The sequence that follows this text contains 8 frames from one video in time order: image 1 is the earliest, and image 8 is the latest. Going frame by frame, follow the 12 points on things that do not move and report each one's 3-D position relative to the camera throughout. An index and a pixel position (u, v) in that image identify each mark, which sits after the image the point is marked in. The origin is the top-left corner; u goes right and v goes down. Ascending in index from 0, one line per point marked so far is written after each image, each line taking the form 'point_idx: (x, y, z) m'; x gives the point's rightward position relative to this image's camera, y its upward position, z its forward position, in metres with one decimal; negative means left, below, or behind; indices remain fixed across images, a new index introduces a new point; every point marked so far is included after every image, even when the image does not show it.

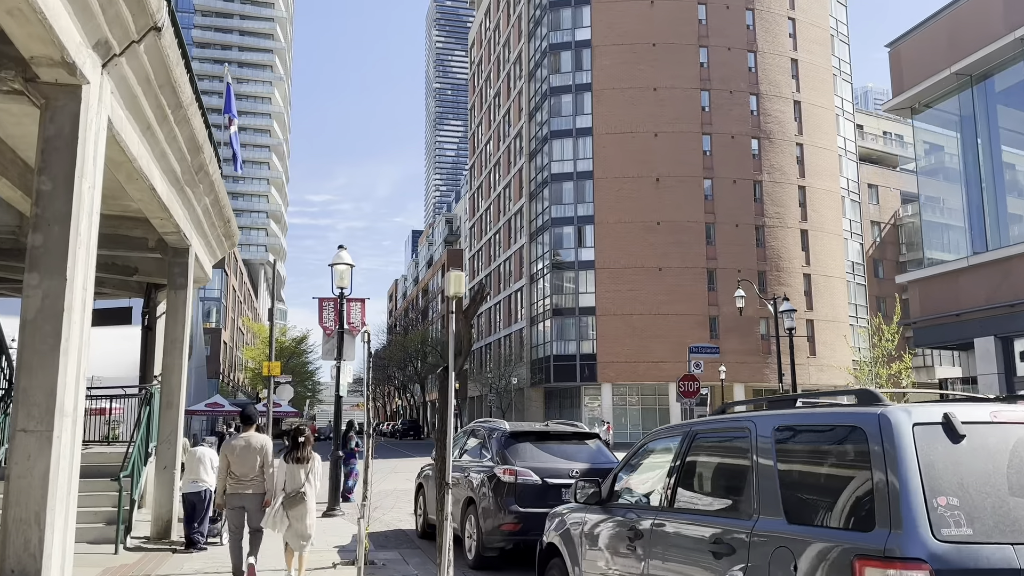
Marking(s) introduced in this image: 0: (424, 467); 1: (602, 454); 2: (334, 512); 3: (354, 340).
0: (-1.3, -2.7, +12.3) m
1: (+1.0, -2.0, +9.5) m
2: (-3.1, -4.0, +14.4) m
3: (-2.9, -0.9, +14.7) m
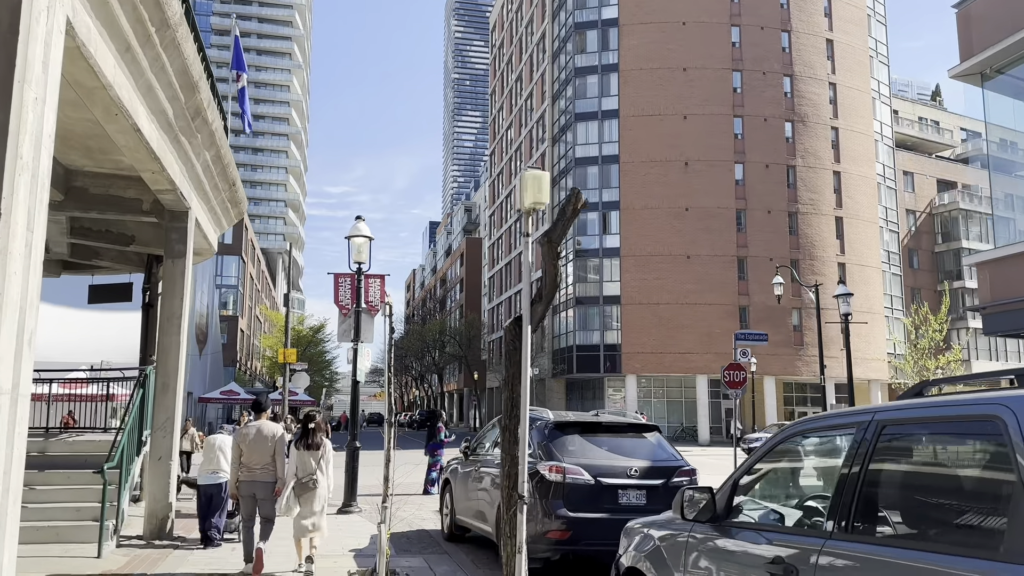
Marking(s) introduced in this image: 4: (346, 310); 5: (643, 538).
0: (-0.8, -2.3, +10.9) m
1: (+1.5, -1.6, +8.1) m
2: (-2.6, -3.6, +13.1) m
3: (-2.3, -0.5, +13.4) m
4: (-2.8, -0.4, +13.5) m
5: (+0.7, -1.4, +4.5) m
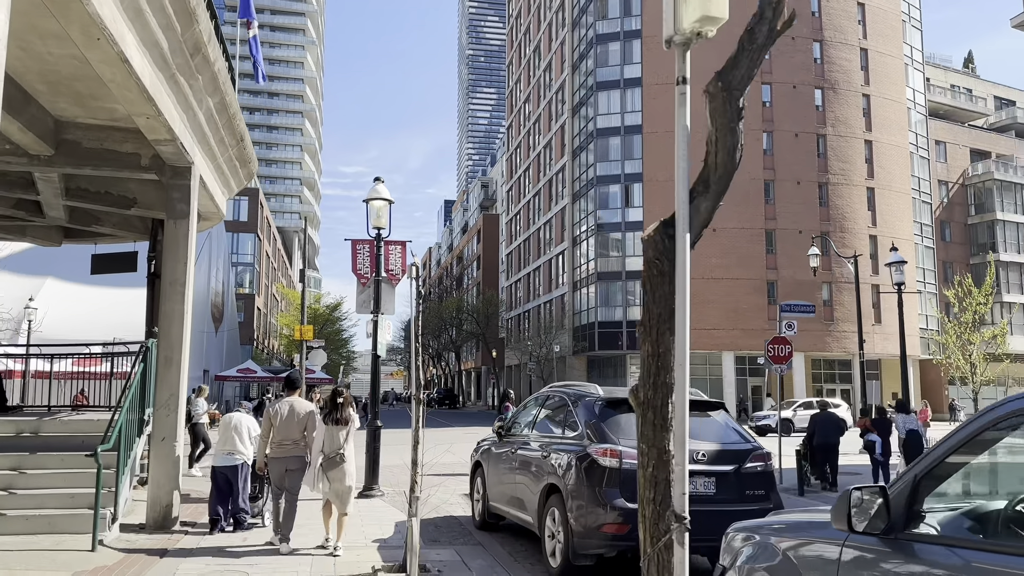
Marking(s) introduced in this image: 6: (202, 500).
0: (-0.4, -1.9, +9.9) m
1: (+1.9, -1.2, +7.1) m
2: (-2.1, -3.1, +12.2) m
3: (-1.8, 0.0, +12.4) m
4: (-2.3, +0.1, +12.5) m
5: (+1.1, -1.1, +3.5) m
6: (-4.7, -3.2, +12.2) m
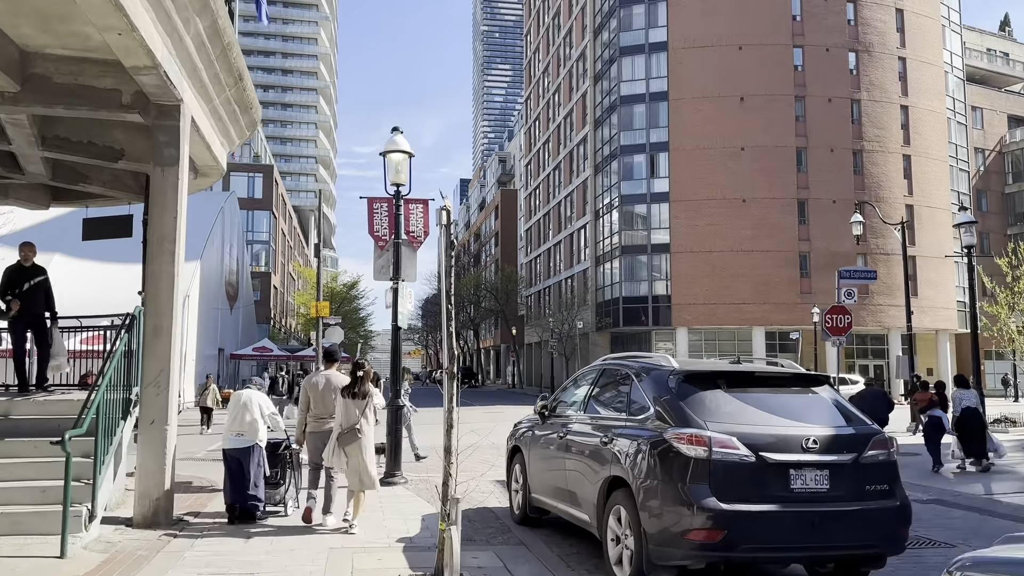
0: (+0.1, -1.4, +8.6) m
1: (+2.3, -0.9, +5.7) m
2: (-1.6, -2.6, +10.9) m
3: (-1.3, +0.5, +11.0) m
4: (-1.8, +0.6, +11.1) m
5: (+1.4, -0.8, +2.1) m
6: (-4.2, -2.7, +11.0) m
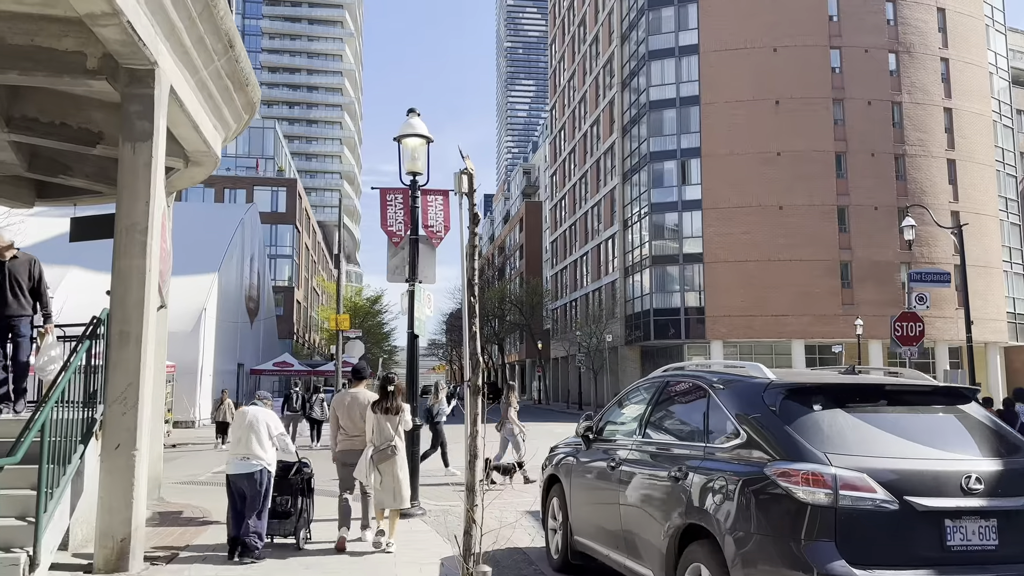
0: (+0.4, -1.4, +7.2) m
1: (+2.5, -0.8, +4.2) m
2: (-1.2, -2.6, +9.5) m
3: (-0.9, +0.4, +9.7) m
4: (-1.4, +0.6, +9.8) m
5: (+1.5, -0.7, +0.6) m
6: (-3.8, -2.8, +9.7) m
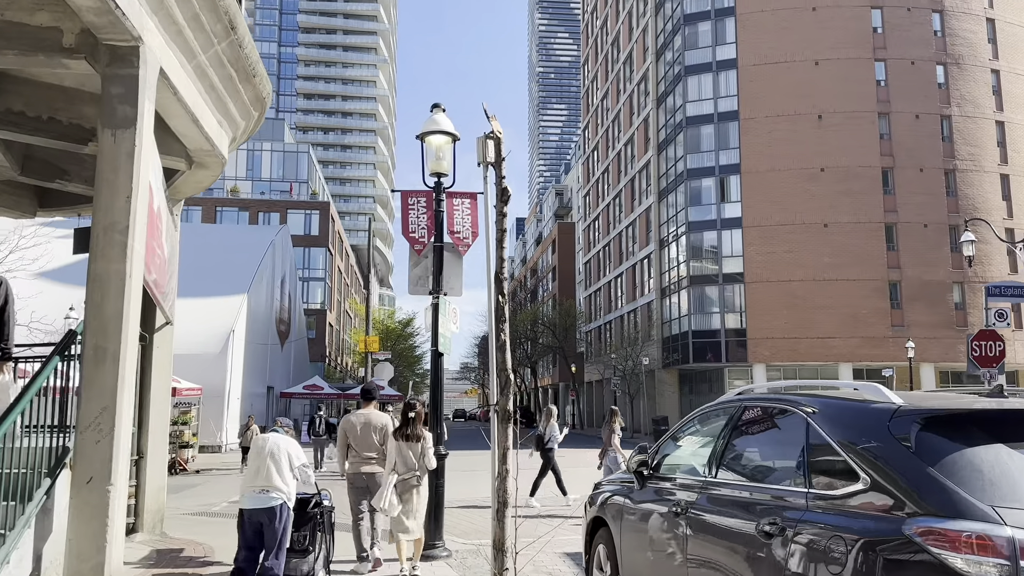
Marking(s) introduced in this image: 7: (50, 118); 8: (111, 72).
0: (+0.7, -1.5, +6.1) m
1: (+2.7, -0.7, +3.1) m
2: (-0.8, -2.7, +8.5) m
3: (-0.5, +0.3, +8.7) m
4: (-1.0, +0.5, +8.9) m
5: (+1.5, -0.6, -0.4) m
6: (-3.4, -2.9, +8.7) m
7: (-4.4, +1.6, +7.7) m
8: (-3.0, +1.6, +6.0) m
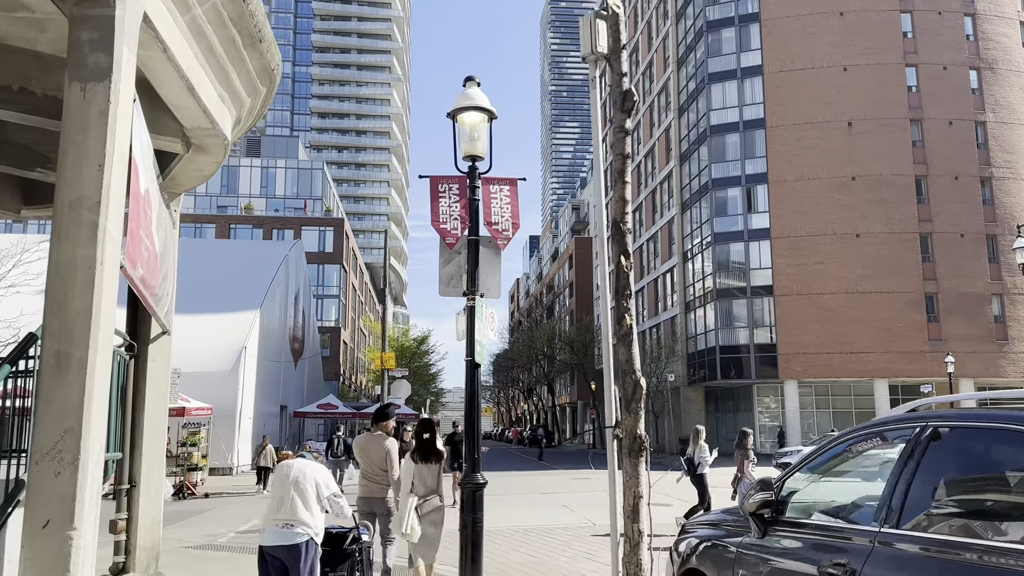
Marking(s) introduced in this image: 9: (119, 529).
0: (+1.1, -1.4, +4.9) m
1: (+3.0, -0.6, +1.8) m
2: (-0.4, -2.7, +7.2) m
3: (-0.1, +0.3, +7.5) m
4: (-0.6, +0.4, +7.7) m
5: (+1.8, -0.3, -1.7) m
6: (-2.9, -2.9, +7.5) m
7: (-4.0, +1.6, +6.6) m
8: (-2.6, +1.6, +4.9) m
9: (-3.7, -2.3, +7.7) m
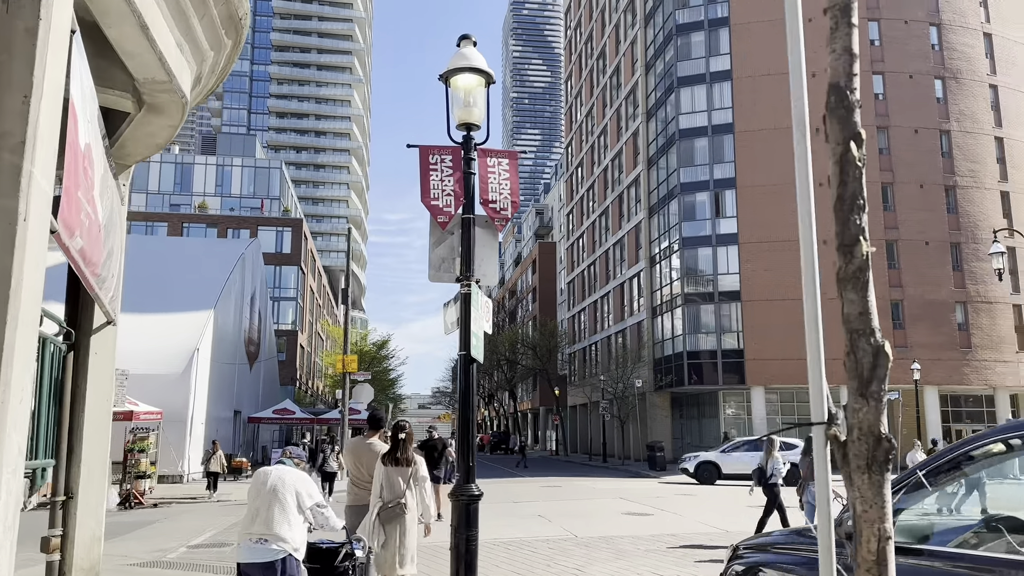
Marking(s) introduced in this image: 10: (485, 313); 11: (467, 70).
0: (+1.2, -1.3, +4.1) m
1: (+3.3, -0.5, +1.1) m
2: (-0.4, -2.6, +6.3) m
3: (-0.1, +0.4, +6.7) m
4: (-0.6, +0.6, +6.8) m
5: (+2.3, -0.2, -2.5) m
6: (-3.0, -2.8, +6.4) m
7: (-3.9, +1.8, +5.5) m
8: (-2.4, +1.8, +3.9) m
9: (-3.8, -2.1, +6.6) m
10: (-0.2, -0.2, +6.7) m
11: (-0.3, +1.8, +6.8) m
